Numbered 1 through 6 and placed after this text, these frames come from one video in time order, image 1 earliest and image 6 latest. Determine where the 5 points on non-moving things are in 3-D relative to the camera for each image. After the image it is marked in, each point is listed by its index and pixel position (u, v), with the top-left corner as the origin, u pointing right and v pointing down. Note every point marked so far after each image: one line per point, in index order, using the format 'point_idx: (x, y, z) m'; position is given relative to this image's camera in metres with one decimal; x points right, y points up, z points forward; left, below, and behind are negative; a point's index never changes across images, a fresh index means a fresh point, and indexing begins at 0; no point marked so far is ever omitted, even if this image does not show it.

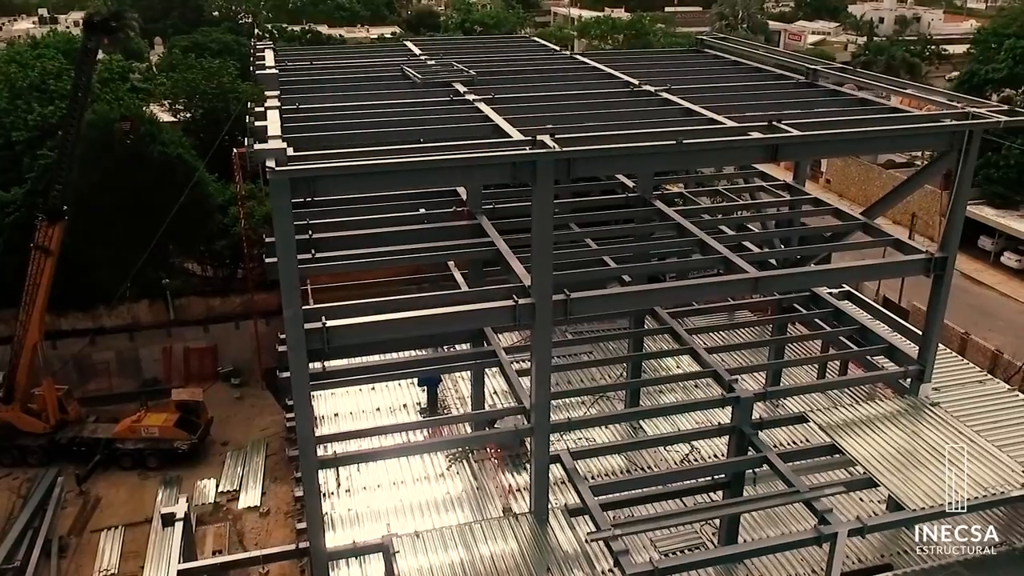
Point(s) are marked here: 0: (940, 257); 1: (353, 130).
0: (+4.5, +0.3, +8.2) m
1: (-1.7, +1.6, +8.1) m
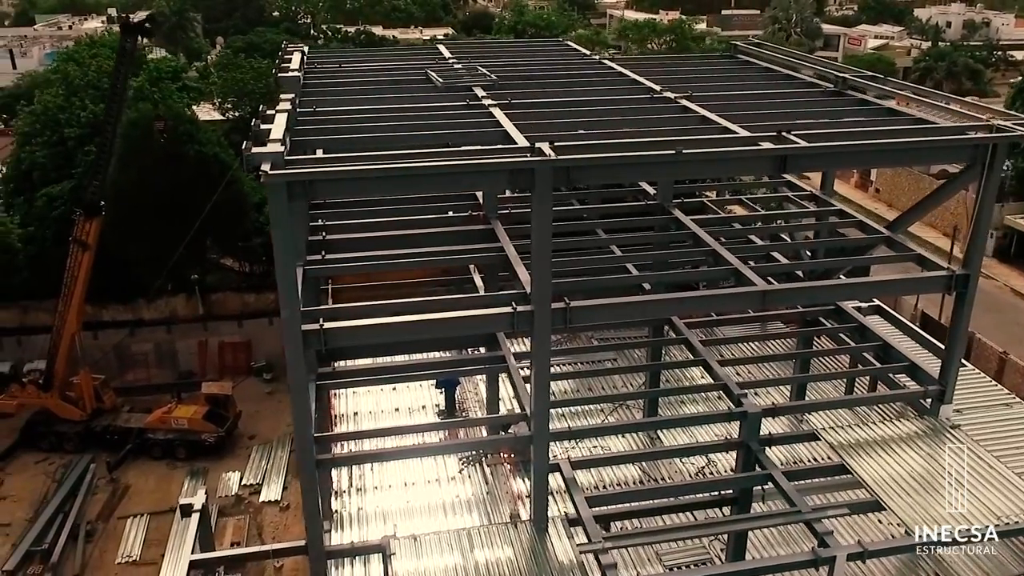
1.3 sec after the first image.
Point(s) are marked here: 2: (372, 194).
0: (+4.5, +0.1, +7.9) m
1: (-1.6, +1.6, +8.2) m
2: (-1.2, +0.8, +6.5) m
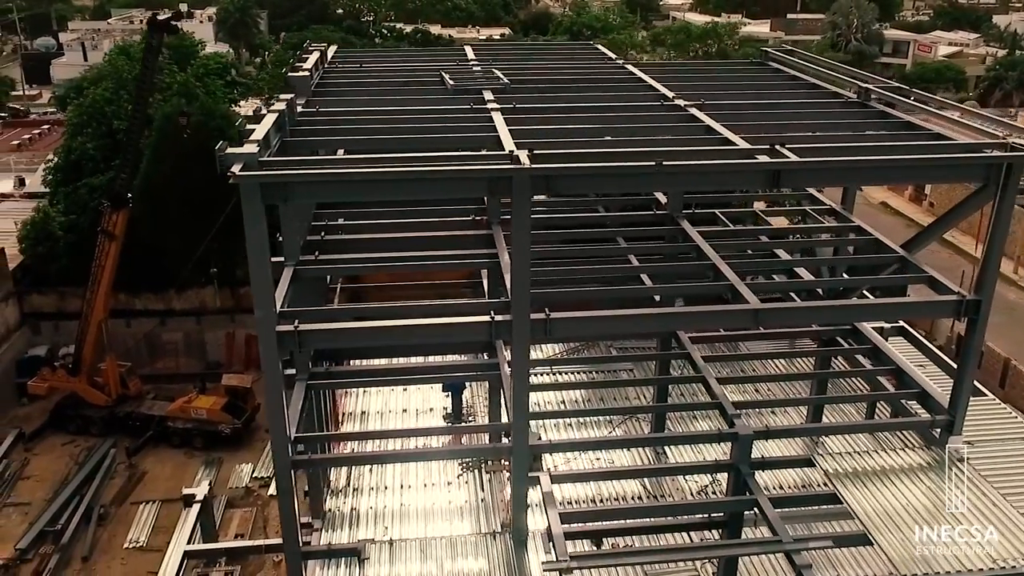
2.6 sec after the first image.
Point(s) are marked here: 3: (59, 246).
0: (+4.4, -0.1, +7.4) m
1: (-1.6, +1.6, +8.2) m
2: (-1.4, +0.8, +6.5) m
3: (-9.7, +0.9, +16.7) m
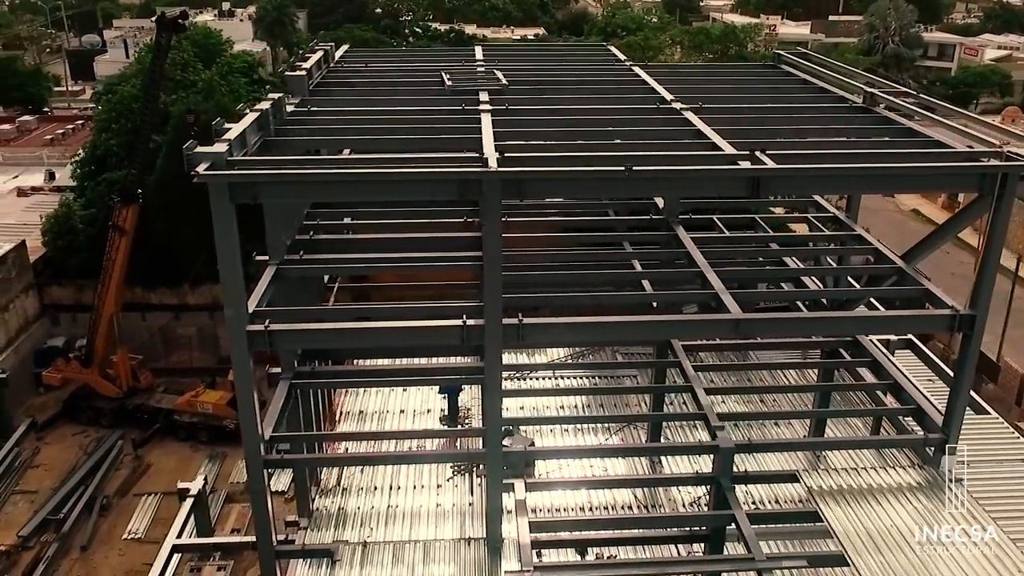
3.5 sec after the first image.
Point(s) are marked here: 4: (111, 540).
0: (+4.2, -0.2, +7.1) m
1: (-1.8, +1.6, +8.1) m
2: (-1.7, +0.7, +6.5) m
3: (-9.5, +1.1, +17.1) m
4: (-6.1, -3.8, +11.8) m
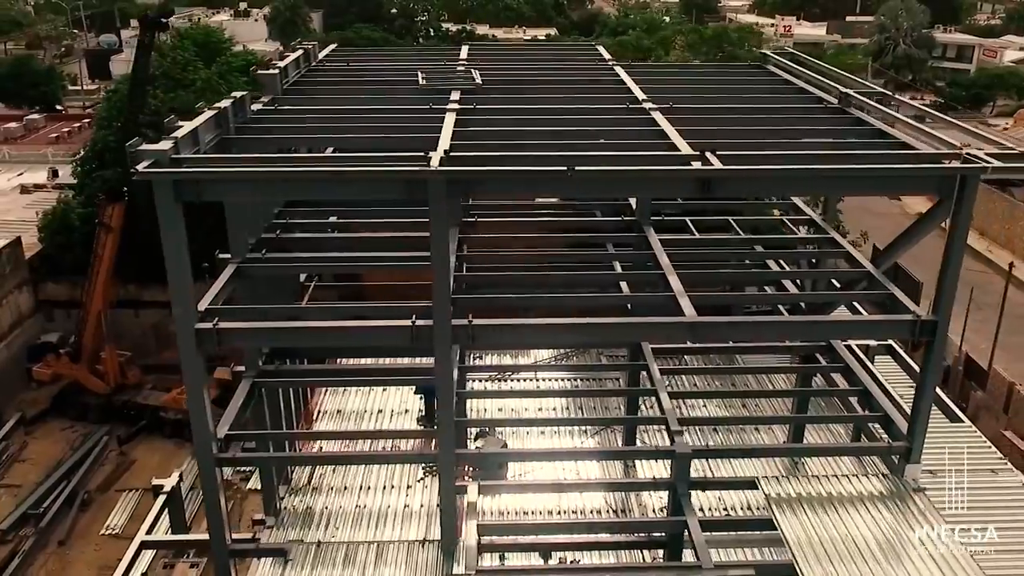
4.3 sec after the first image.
0: (+3.7, -0.3, +7.0) m
1: (-2.2, +1.6, +8.1) m
2: (-2.1, +0.8, +6.4) m
3: (-9.7, +1.1, +17.2) m
4: (-6.4, -3.8, +11.8) m
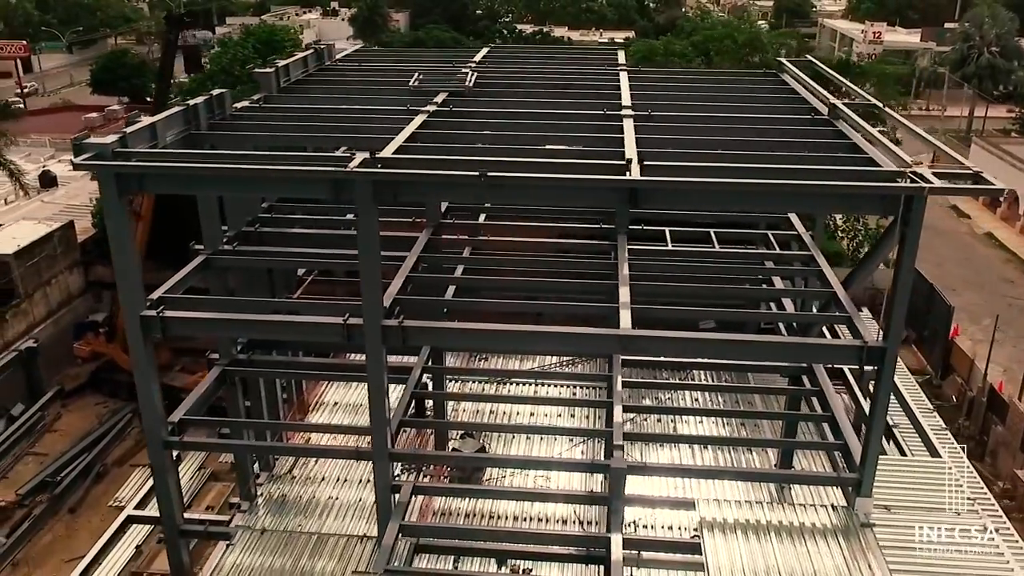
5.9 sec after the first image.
0: (+3.1, -0.5, +6.6) m
1: (-2.5, +1.7, +8.3) m
2: (-2.7, +0.8, +6.7) m
3: (-9.1, +1.5, +18.2) m
4: (-6.6, -3.5, +12.5) m
